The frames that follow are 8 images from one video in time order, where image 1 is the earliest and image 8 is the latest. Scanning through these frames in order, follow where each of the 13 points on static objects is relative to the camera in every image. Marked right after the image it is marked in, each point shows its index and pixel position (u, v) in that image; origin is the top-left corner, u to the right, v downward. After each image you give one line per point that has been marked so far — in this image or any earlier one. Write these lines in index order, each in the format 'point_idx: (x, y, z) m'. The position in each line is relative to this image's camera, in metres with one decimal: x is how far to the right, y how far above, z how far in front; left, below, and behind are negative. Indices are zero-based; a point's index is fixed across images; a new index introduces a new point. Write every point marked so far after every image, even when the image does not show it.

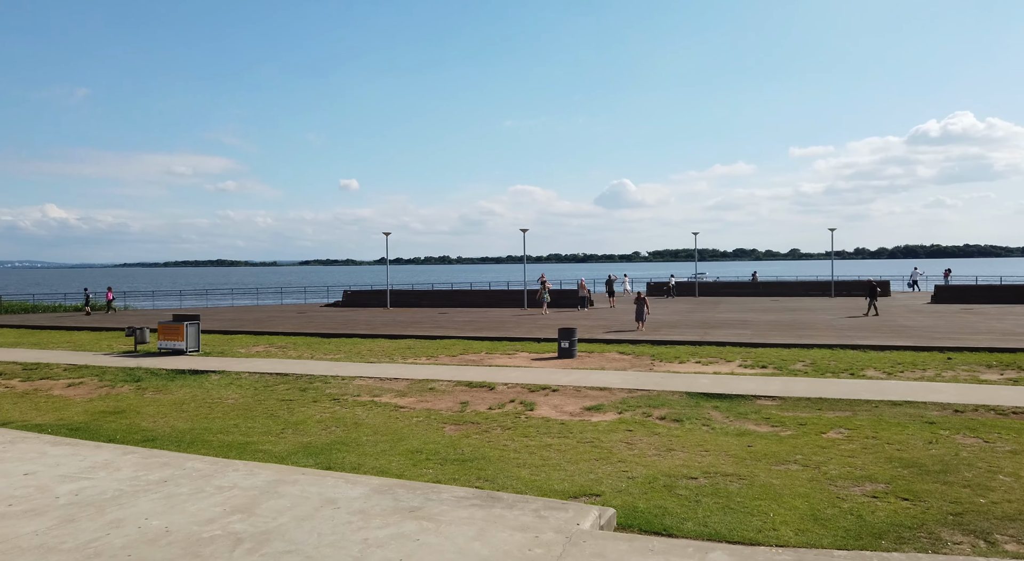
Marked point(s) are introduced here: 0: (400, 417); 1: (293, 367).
0: (-2.0, -2.5, +12.5) m
1: (-6.2, -2.5, +19.7) m
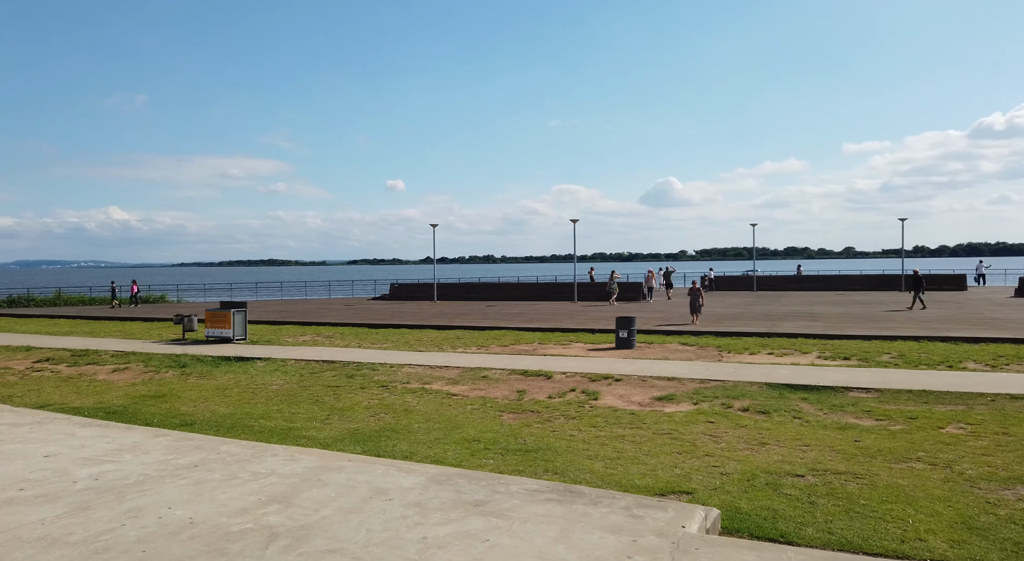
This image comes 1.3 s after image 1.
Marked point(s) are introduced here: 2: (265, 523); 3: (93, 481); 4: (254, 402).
0: (-1.0, -2.1, +11.6) m
1: (-4.7, -2.0, +19.1) m
2: (-1.7, -1.7, +4.9) m
3: (-3.6, -1.8, +6.1) m
4: (-4.5, -2.2, +12.3) m
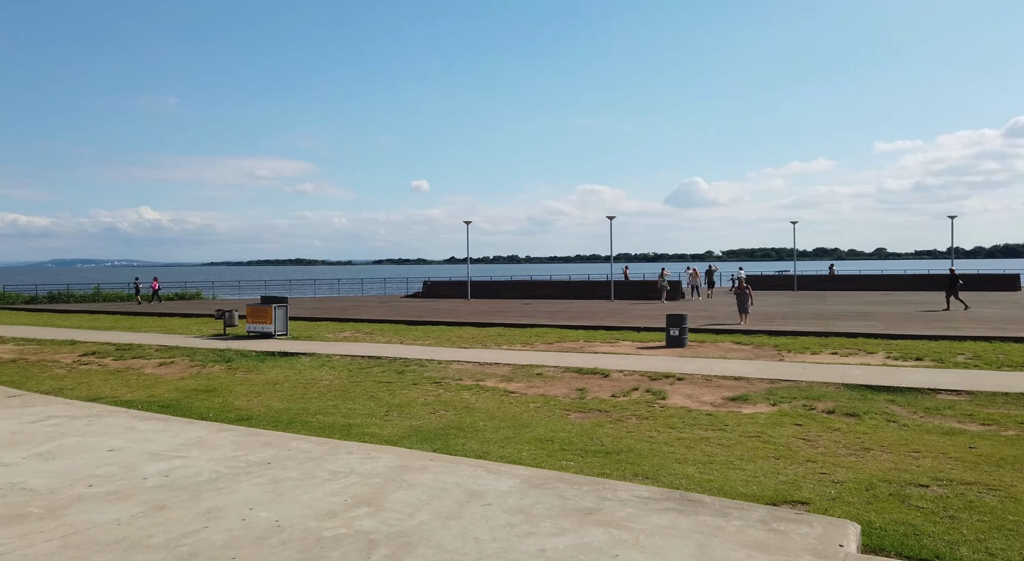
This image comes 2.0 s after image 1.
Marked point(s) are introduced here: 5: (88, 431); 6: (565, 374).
0: (0.0, -2.0, +11.1) m
1: (-3.4, -1.9, +18.7) m
2: (-1.0, -1.6, +4.4) m
3: (-2.8, -1.6, +5.7) m
4: (-3.5, -2.0, +11.9) m
5: (-4.6, -1.7, +7.7) m
6: (+1.1, -1.9, +13.9) m
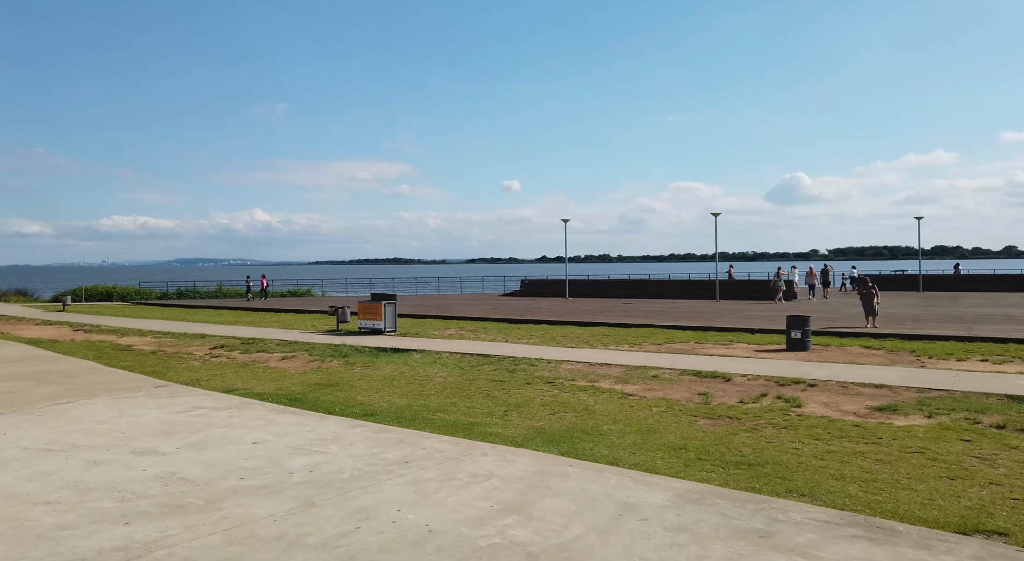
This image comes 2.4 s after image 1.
0: (+1.9, -1.9, +10.6) m
1: (-0.5, -1.8, +18.6) m
2: (0.0, -1.6, +4.2) m
3: (-1.7, -1.6, +5.7) m
4: (-1.5, -2.0, +11.9) m
5: (-3.2, -1.6, +7.9) m
6: (+3.3, -1.8, +13.3) m
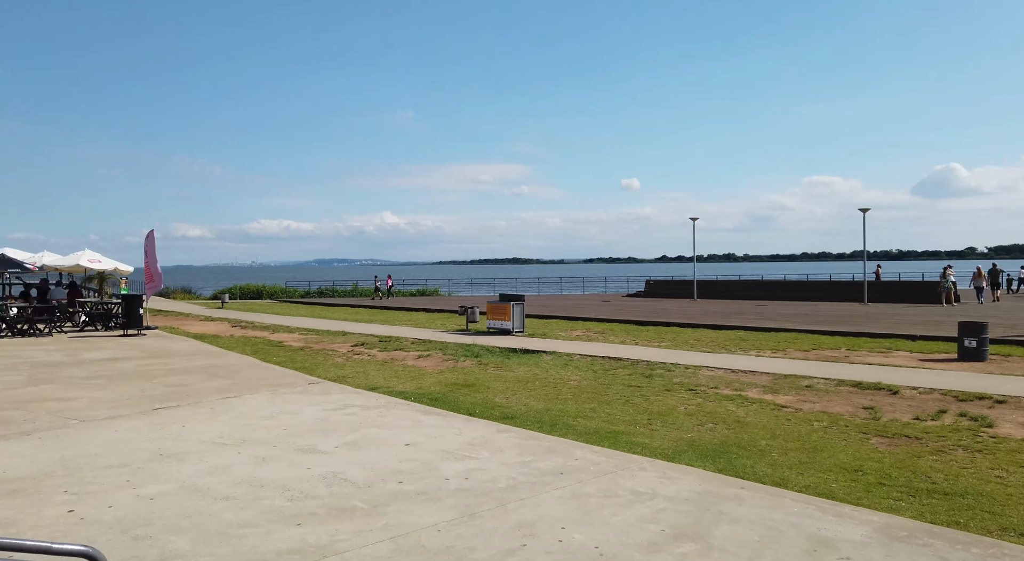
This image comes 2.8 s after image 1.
0: (+4.0, -2.0, +9.8) m
1: (+2.9, -1.9, +18.1) m
2: (+1.0, -1.6, +3.7) m
3: (-0.4, -1.6, +5.5) m
4: (+0.8, -2.0, +11.6) m
5: (-1.5, -1.6, +8.0) m
6: (+5.8, -1.9, +12.2) m
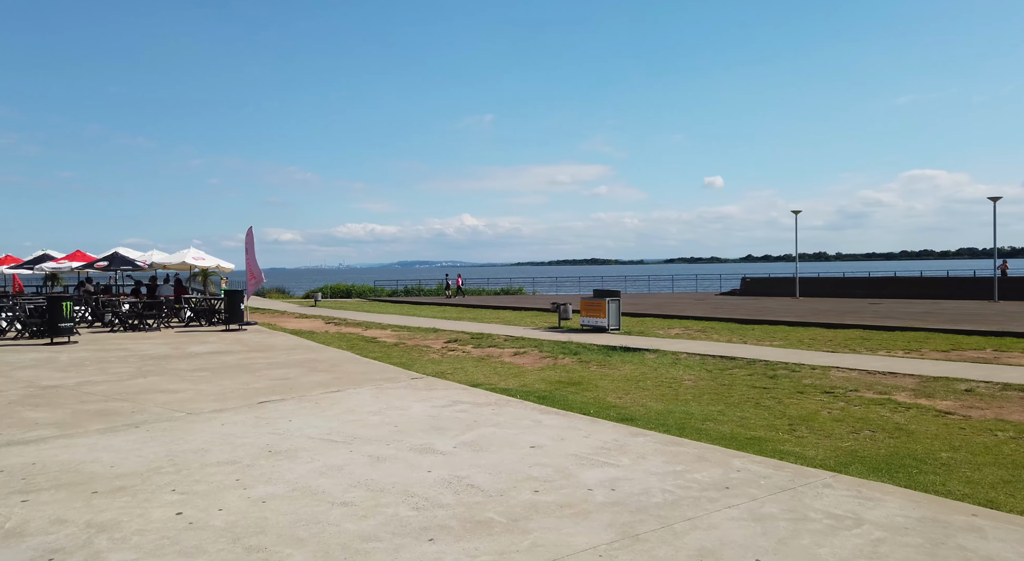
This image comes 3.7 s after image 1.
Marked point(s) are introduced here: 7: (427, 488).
0: (+5.5, -1.8, +8.4) m
1: (+5.4, -1.7, +16.8) m
2: (+1.9, -1.4, +2.7) m
3: (+0.7, -1.4, +4.6) m
4: (+2.6, -1.8, +10.6) m
5: (-0.1, -1.5, +7.2) m
6: (+7.6, -1.7, +10.6) m
7: (-0.6, -1.5, +5.1) m
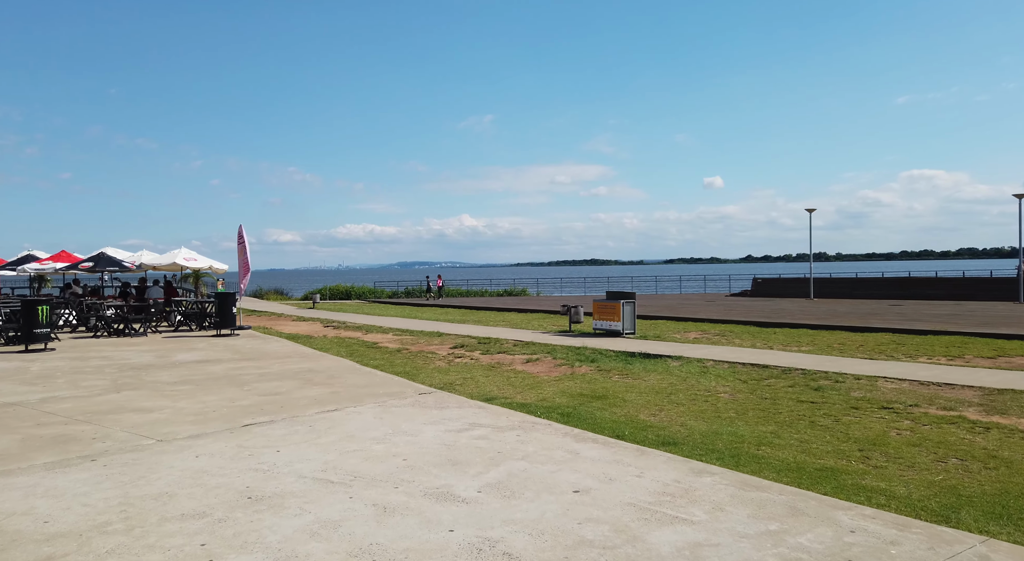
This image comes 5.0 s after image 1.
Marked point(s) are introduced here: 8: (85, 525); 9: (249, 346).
0: (+5.8, -1.8, +7.2) m
1: (+5.7, -1.7, +15.5) m
2: (+2.1, -1.4, +1.5) m
3: (+1.0, -1.5, +3.4) m
4: (+2.9, -1.8, +9.4) m
5: (+0.1, -1.5, +6.0) m
6: (+7.9, -1.7, +9.3) m
7: (-0.3, -1.5, +3.8) m
8: (-2.7, -1.6, +4.4) m
9: (-5.9, -1.5, +15.5) m
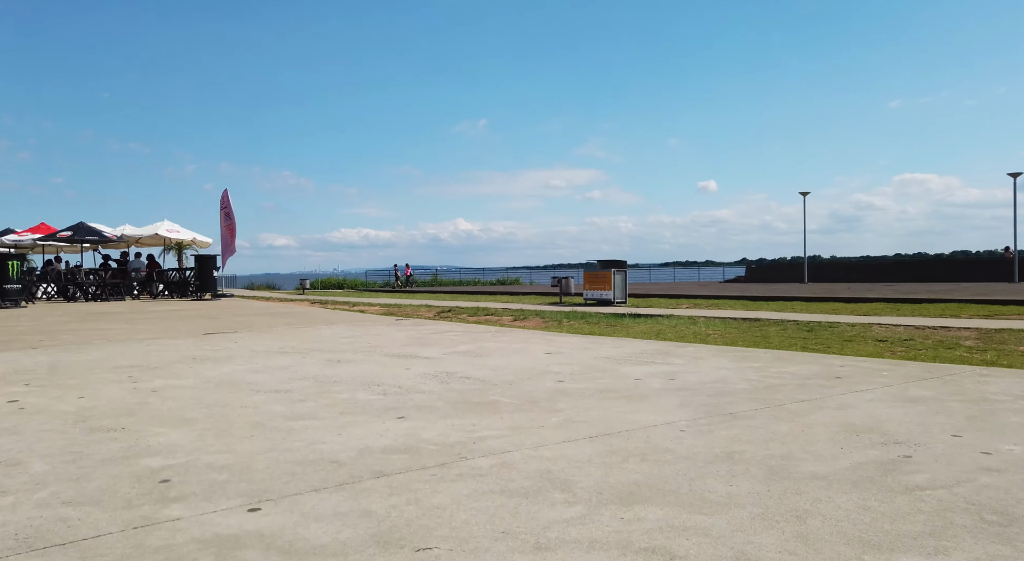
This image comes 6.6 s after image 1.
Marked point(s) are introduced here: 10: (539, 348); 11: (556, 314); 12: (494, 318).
0: (+5.5, -0.8, +6.9) m
1: (+5.4, -0.8, +15.2) m
2: (+1.9, -0.4, +1.2) m
3: (+0.7, -0.4, +3.1) m
4: (+2.6, -0.8, +9.0) m
5: (-0.1, -0.5, +5.7) m
6: (+7.6, -0.7, +9.1) m
7: (-0.6, -0.5, +3.5) m
8: (-2.9, -0.5, +4.0) m
9: (-6.2, -0.5, +15.1) m
10: (+0.2, -0.5, +5.0) m
11: (+1.1, -0.8, +16.6) m
12: (-0.4, -0.8, +15.9) m
